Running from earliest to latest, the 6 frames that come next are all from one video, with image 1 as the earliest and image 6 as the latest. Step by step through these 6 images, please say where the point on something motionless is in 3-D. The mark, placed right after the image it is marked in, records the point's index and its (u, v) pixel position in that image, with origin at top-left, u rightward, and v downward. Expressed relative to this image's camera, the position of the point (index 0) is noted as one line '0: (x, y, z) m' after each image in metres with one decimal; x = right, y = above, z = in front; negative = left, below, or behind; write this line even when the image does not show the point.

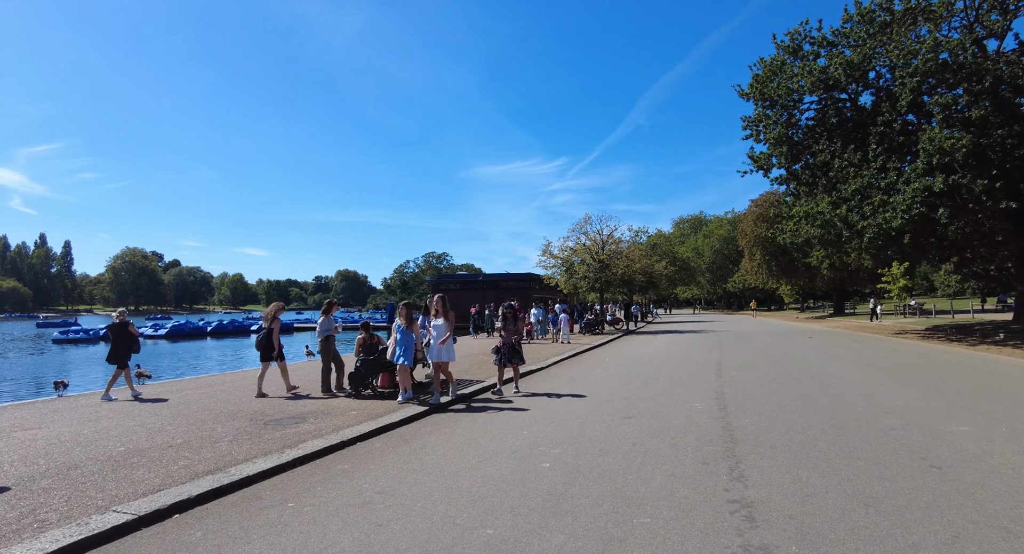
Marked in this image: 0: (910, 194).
0: (+13.6, +2.9, +19.3) m
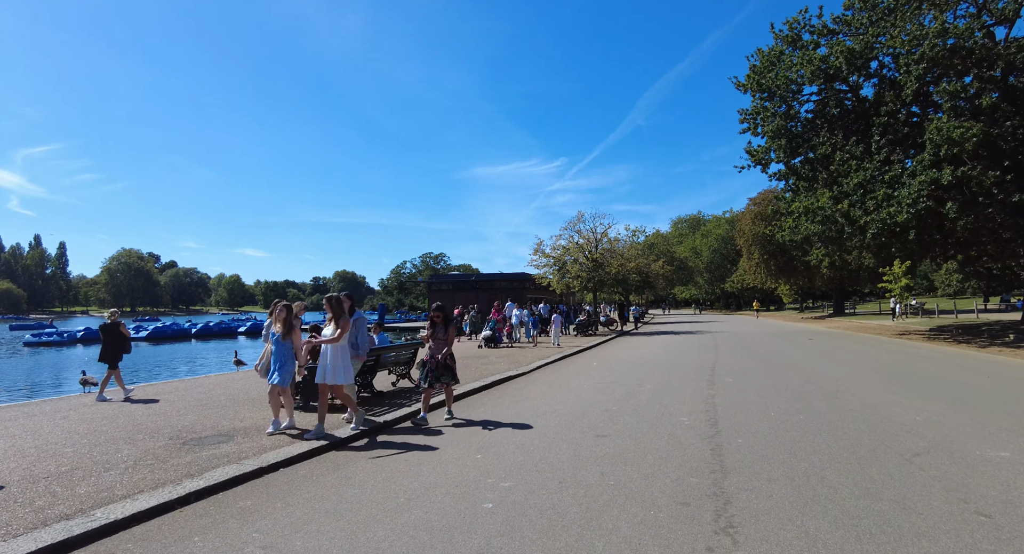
0: (+13.1, +2.9, +18.3) m
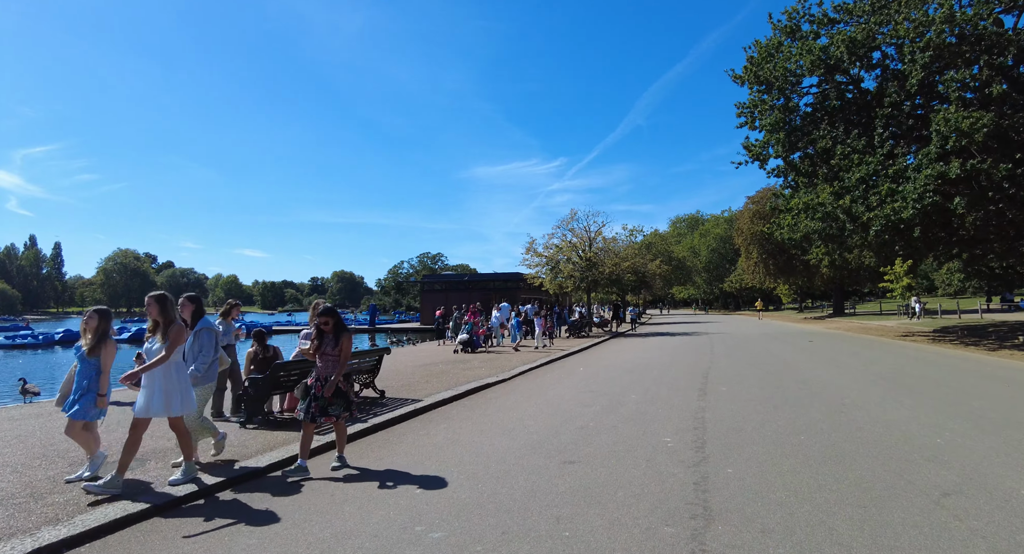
0: (+12.6, +3.0, +17.3) m
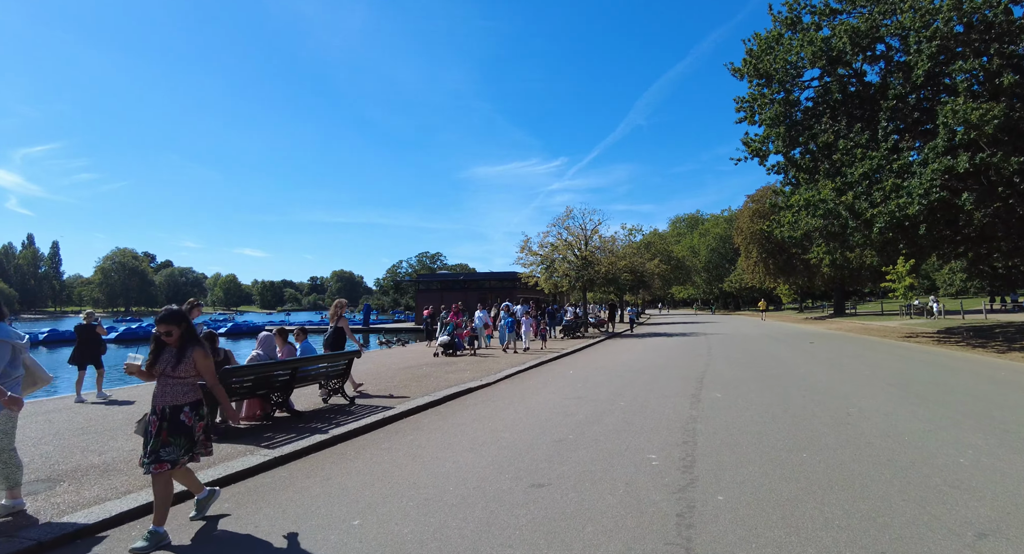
0: (+12.2, +3.0, +16.6) m
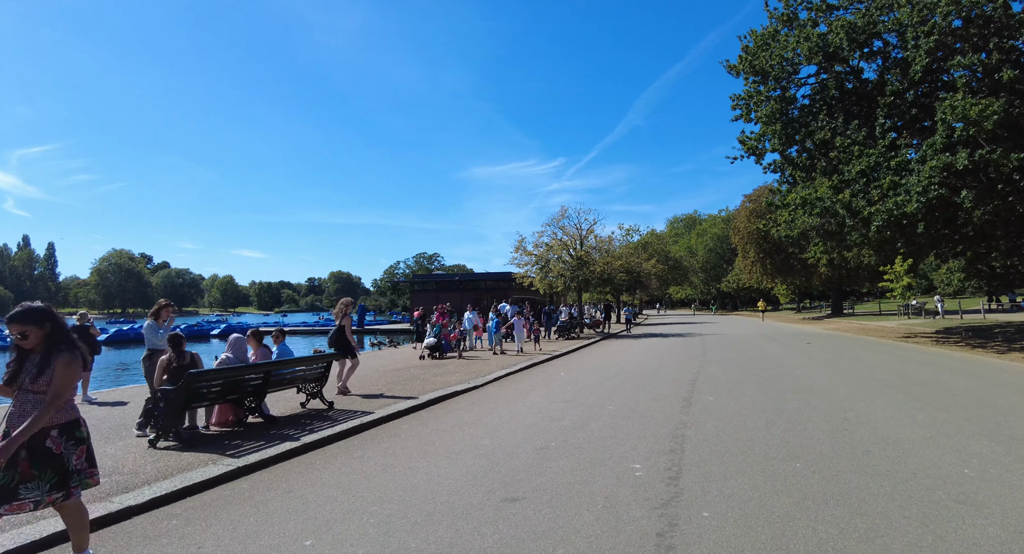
0: (+11.9, +3.0, +16.3) m
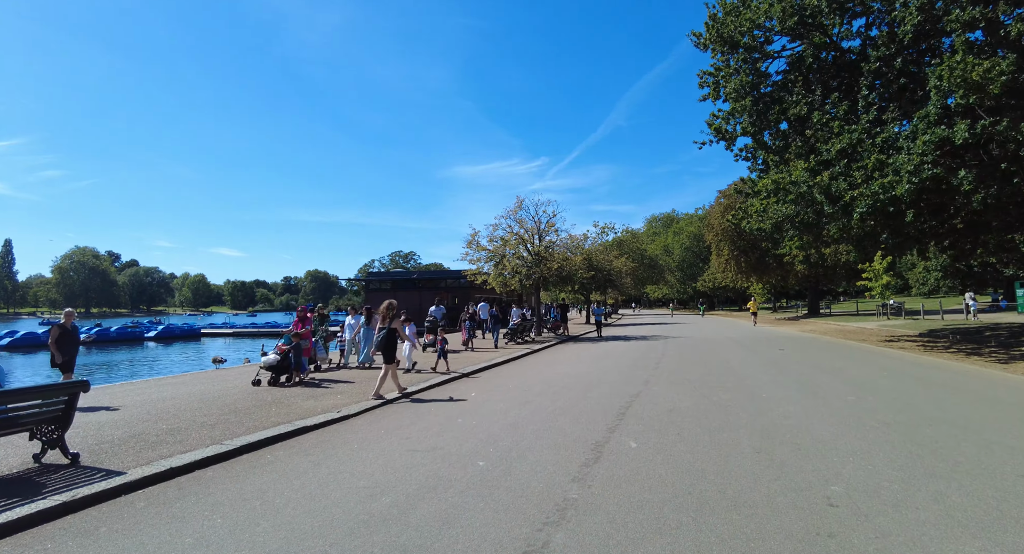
0: (+9.9, +3.1, +13.7) m
